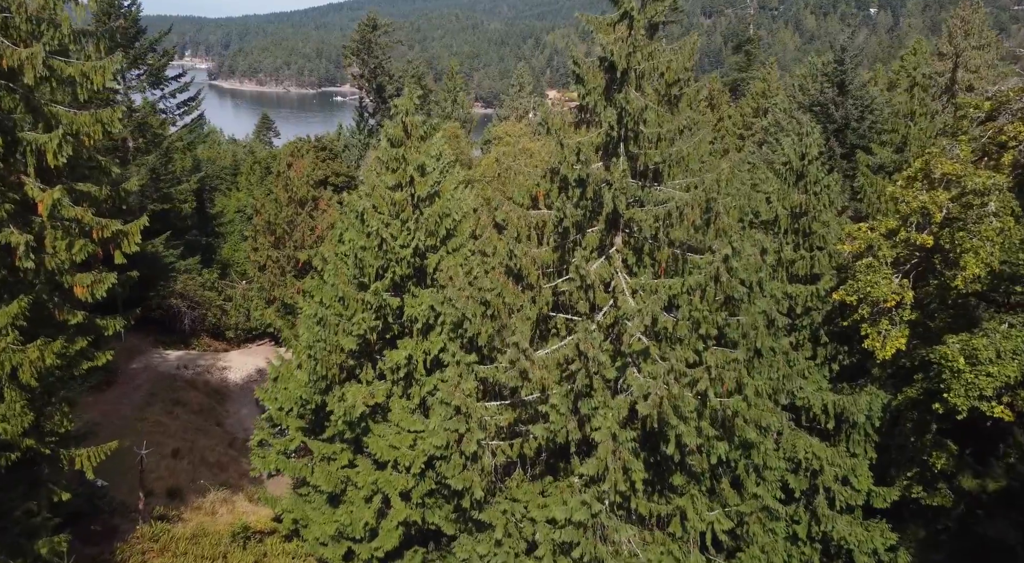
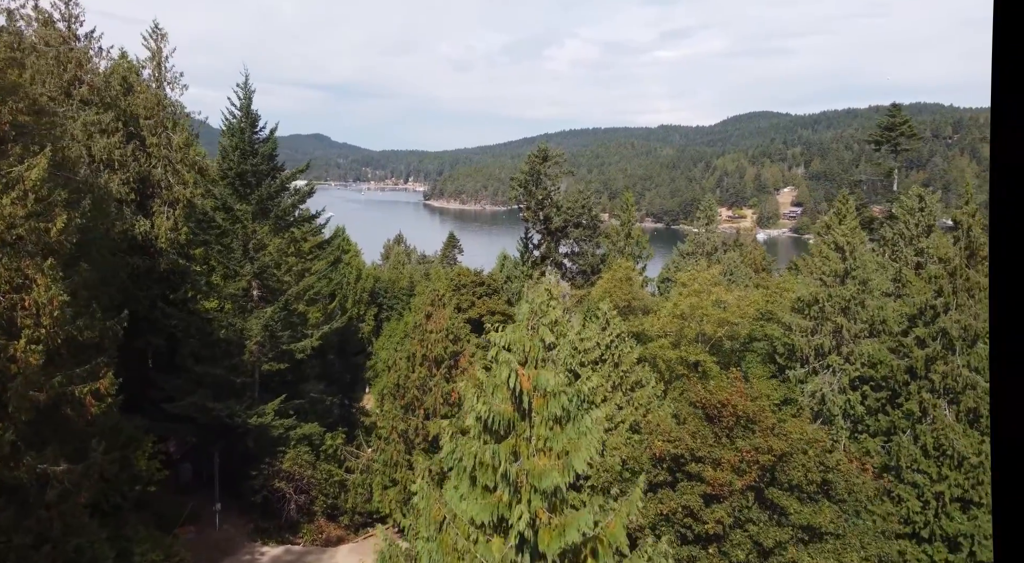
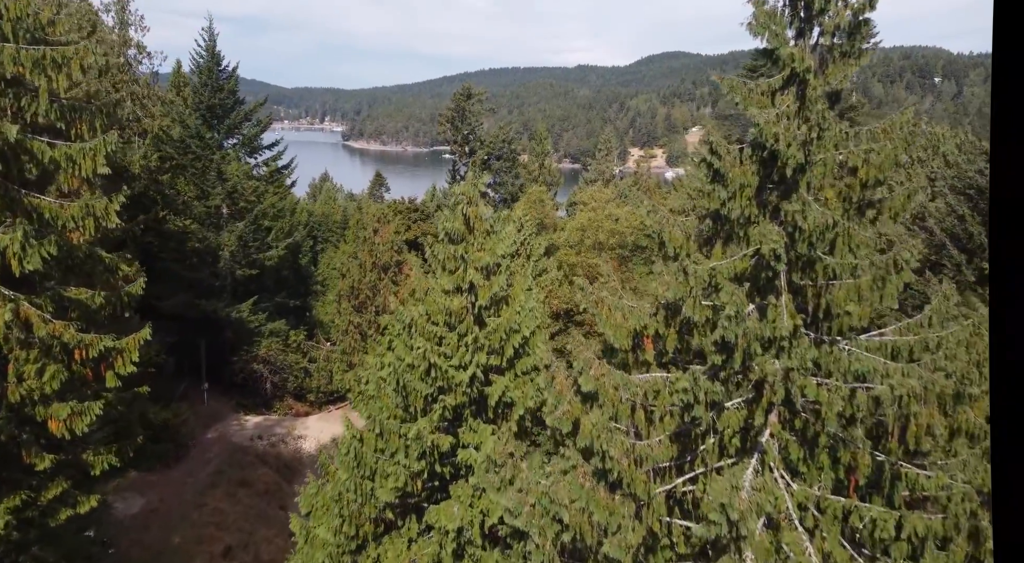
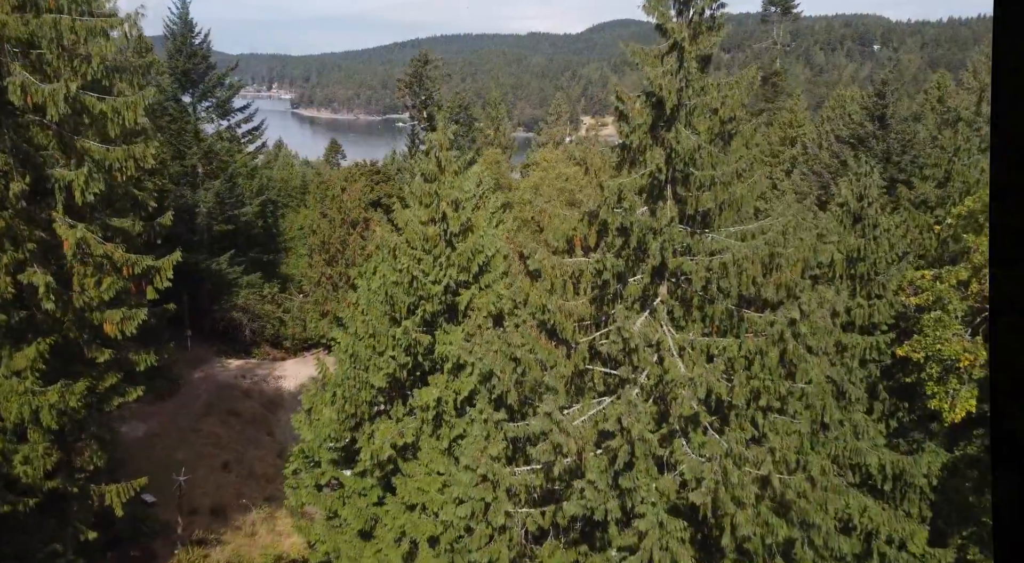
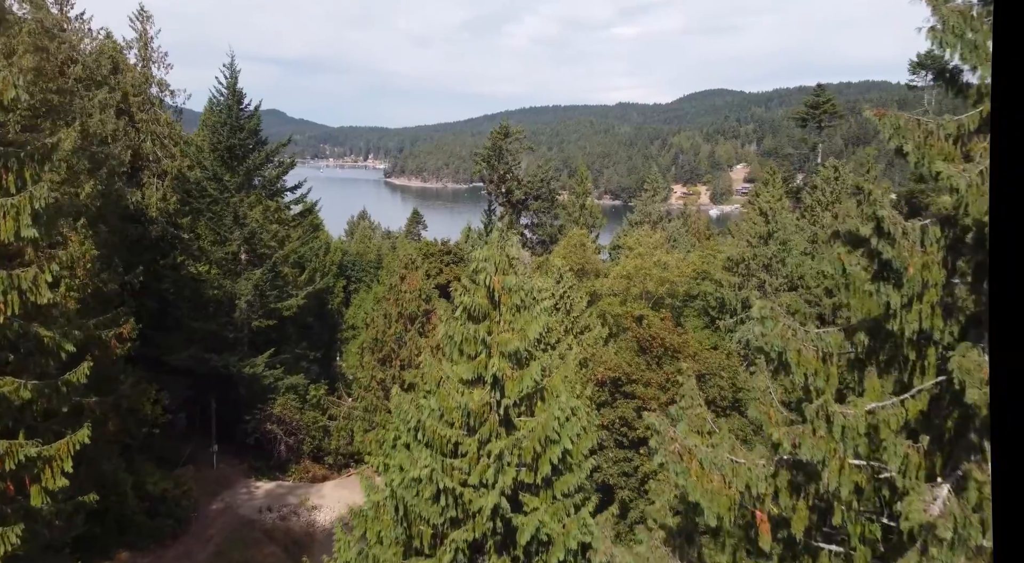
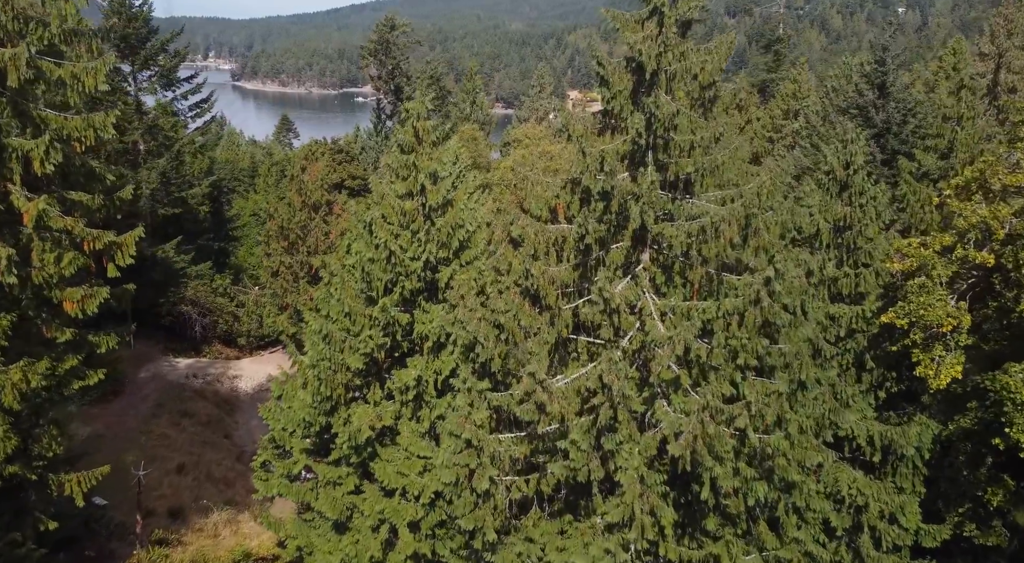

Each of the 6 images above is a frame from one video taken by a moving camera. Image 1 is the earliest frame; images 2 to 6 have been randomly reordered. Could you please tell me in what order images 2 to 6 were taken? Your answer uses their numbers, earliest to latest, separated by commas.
6, 4, 3, 5, 2
